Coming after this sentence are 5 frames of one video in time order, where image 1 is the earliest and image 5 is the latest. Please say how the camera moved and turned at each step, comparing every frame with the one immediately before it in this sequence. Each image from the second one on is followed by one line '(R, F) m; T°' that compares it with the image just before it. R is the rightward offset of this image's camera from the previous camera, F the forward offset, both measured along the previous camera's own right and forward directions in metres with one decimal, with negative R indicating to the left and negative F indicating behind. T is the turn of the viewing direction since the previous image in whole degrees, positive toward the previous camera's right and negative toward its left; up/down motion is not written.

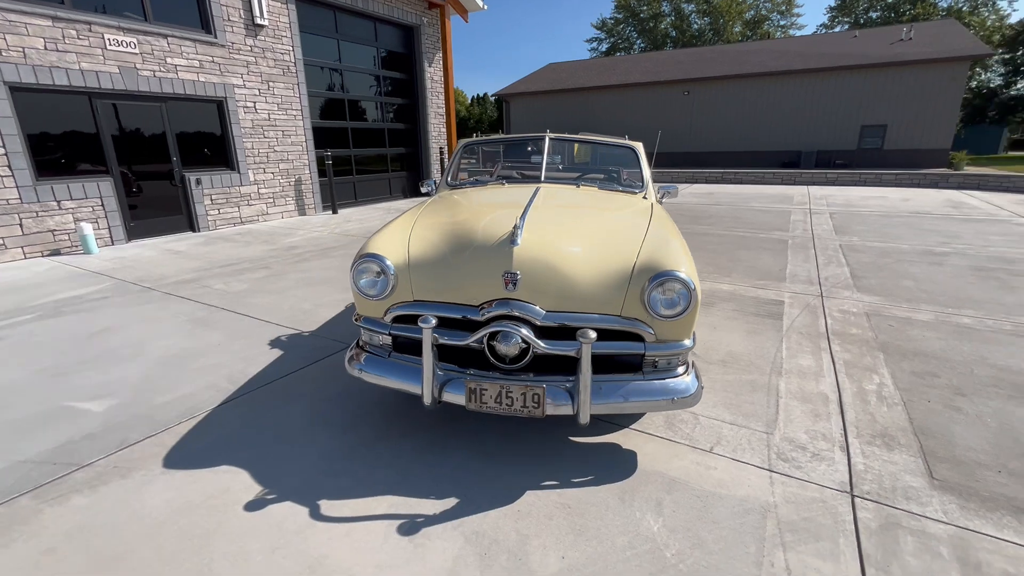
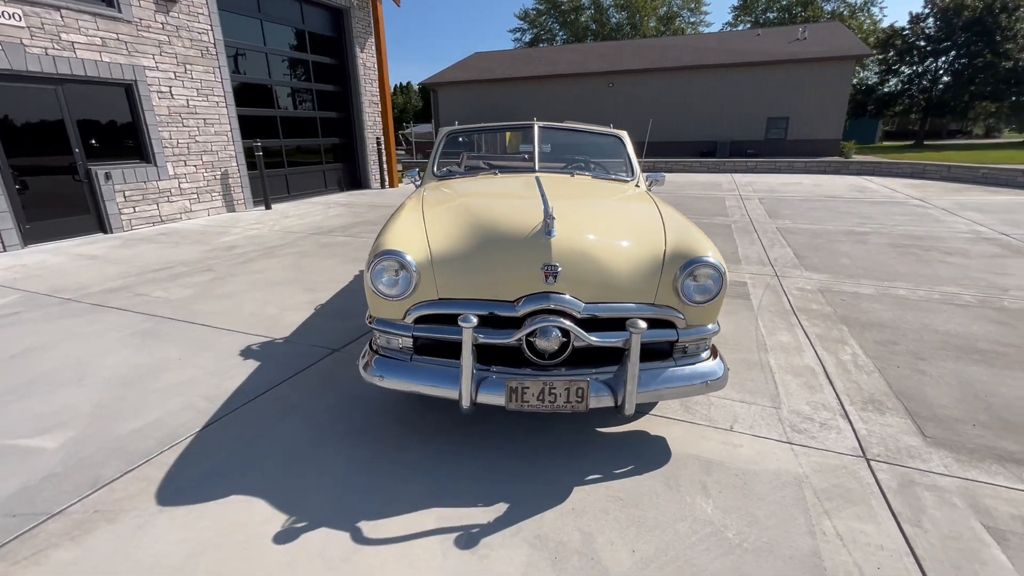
(-0.5, +0.1) m; +8°
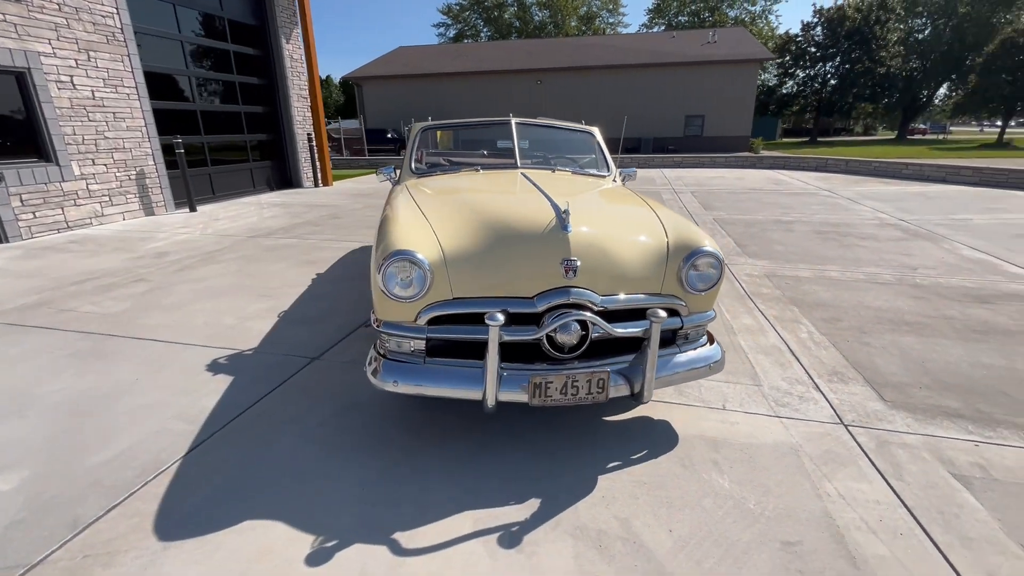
(-0.4, 0.0) m; +8°
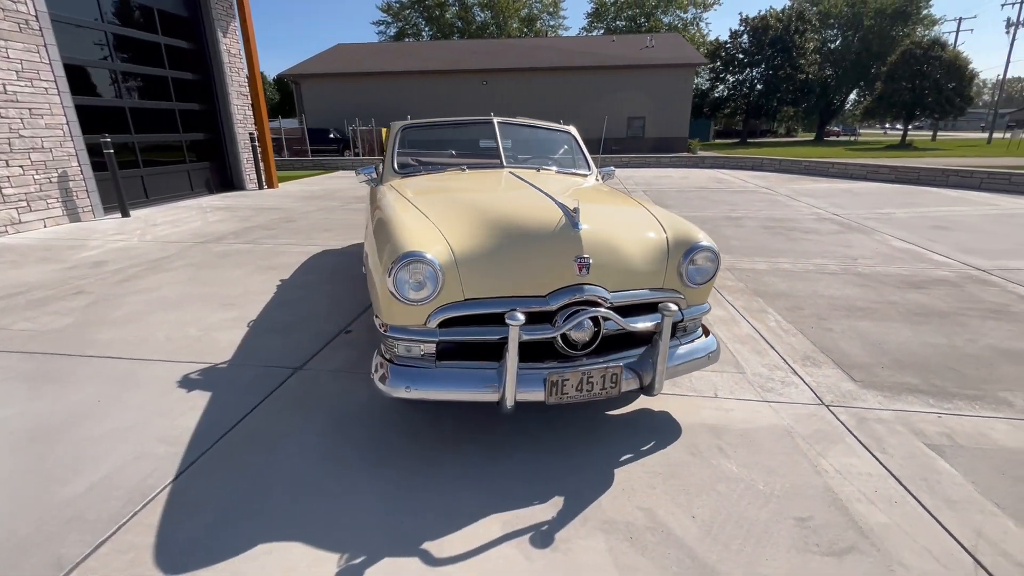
(-0.3, 0.0) m; +6°
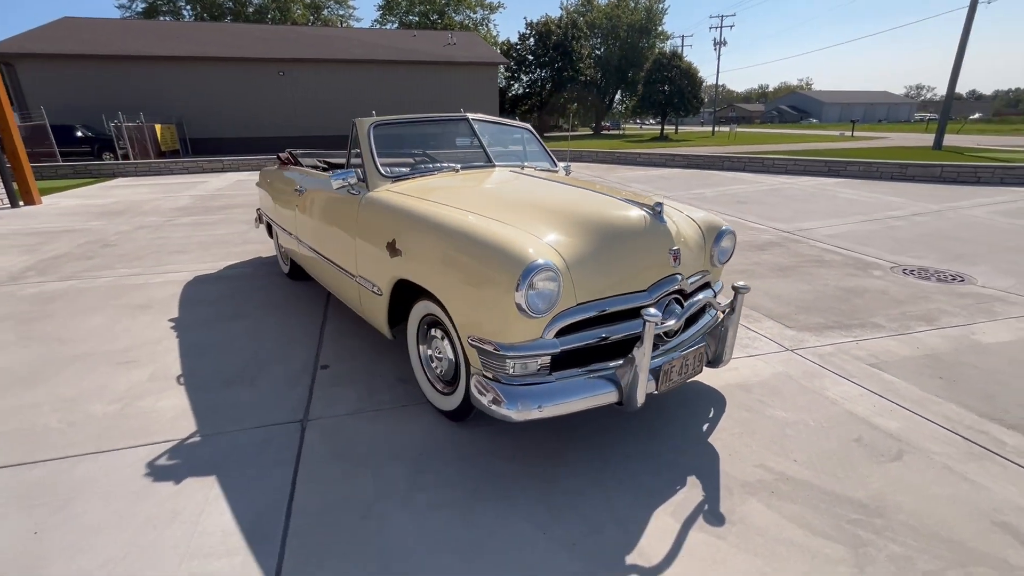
(-1.3, +0.3) m; +22°
